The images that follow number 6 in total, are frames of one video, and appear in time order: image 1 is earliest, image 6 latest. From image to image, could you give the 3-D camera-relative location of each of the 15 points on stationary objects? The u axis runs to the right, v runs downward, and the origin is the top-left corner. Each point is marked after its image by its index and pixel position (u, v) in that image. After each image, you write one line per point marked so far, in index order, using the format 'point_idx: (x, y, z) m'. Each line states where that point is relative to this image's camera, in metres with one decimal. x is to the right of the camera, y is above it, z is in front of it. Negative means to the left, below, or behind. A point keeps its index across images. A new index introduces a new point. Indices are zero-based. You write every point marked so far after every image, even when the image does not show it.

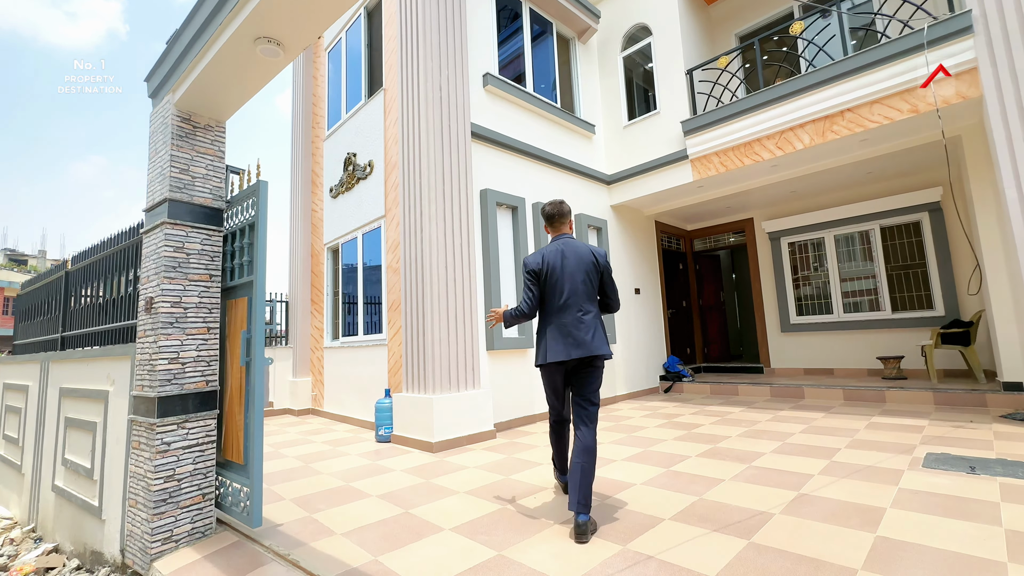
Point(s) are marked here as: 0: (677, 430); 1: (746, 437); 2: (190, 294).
0: (+1.6, -1.3, +4.2) m
1: (+2.0, -1.3, +3.9) m
2: (-1.8, 0.0, +2.5) m
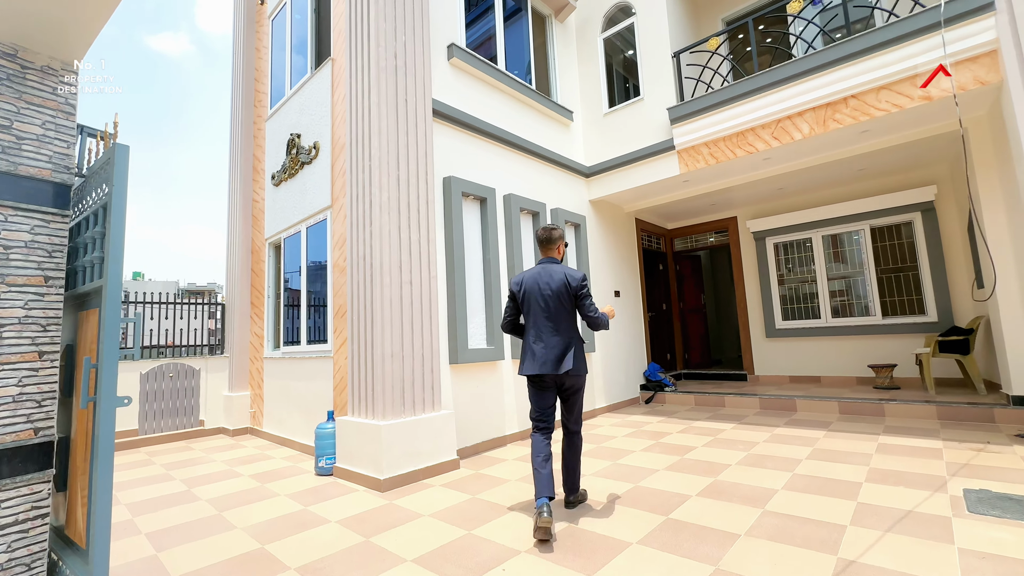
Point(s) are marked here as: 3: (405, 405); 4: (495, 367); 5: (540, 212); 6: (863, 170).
0: (+1.3, -1.4, +3.7) m
1: (+1.8, -1.3, +3.4) m
2: (-1.9, -0.1, +1.7) m
3: (-0.8, -0.9, +3.5) m
4: (-0.2, -0.8, +4.4) m
5: (+0.3, +0.9, +5.1) m
6: (+4.4, +1.5, +5.6) m
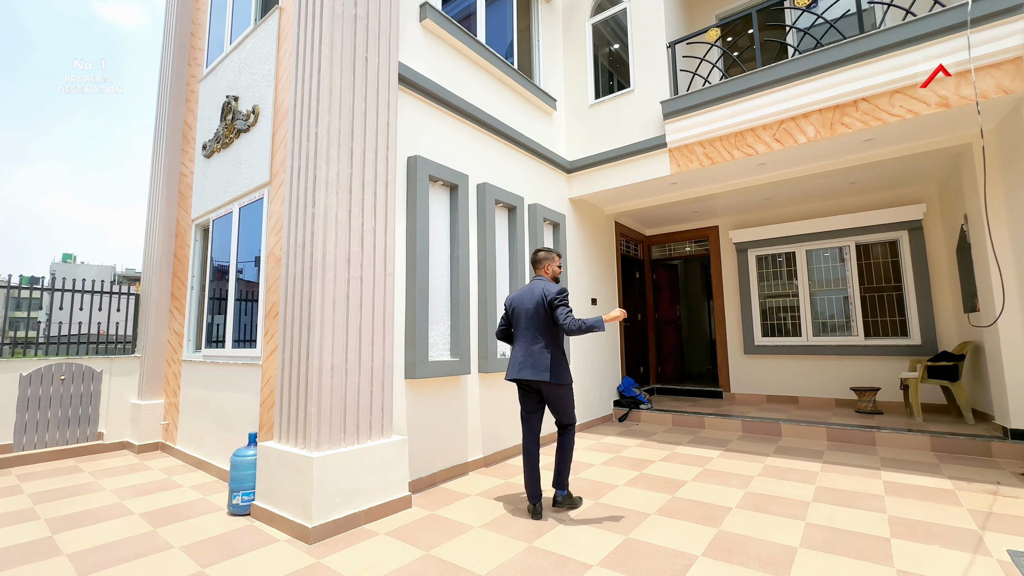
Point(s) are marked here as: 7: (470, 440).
0: (+1.0, -1.5, +3.2) m
1: (+1.5, -1.4, +2.9) m
2: (-1.9, 0.0, +1.0) m
3: (-1.0, -0.9, +2.8) m
4: (-0.4, -0.8, +3.8) m
5: (+0.1, +0.8, +4.5) m
6: (+4.1, +1.3, +5.4) m
7: (-0.4, -1.3, +3.8) m
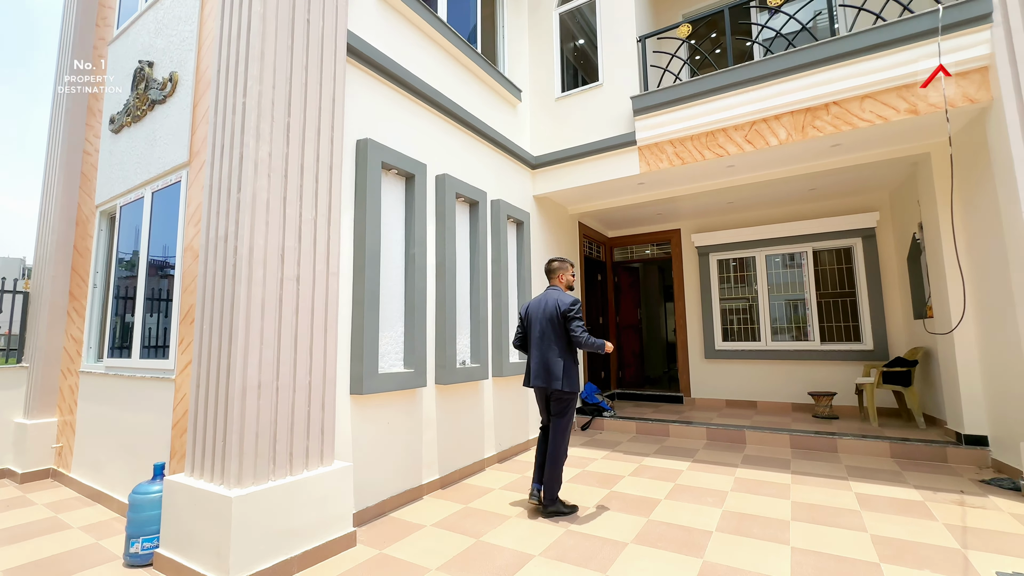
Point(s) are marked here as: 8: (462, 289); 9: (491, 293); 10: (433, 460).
0: (+0.8, -1.5, +3.0) m
1: (+1.3, -1.5, +2.7) m
2: (-1.9, 0.0, +0.4) m
3: (-1.2, -0.9, +2.4) m
4: (-0.7, -0.8, +3.4) m
5: (-0.3, +0.8, +4.2) m
6: (+3.6, +1.2, +5.5) m
7: (-0.7, -1.3, +3.4) m
8: (-0.4, 0.0, +4.0) m
9: (-0.2, 0.0, +4.3) m
10: (-0.6, -1.3, +3.5) m
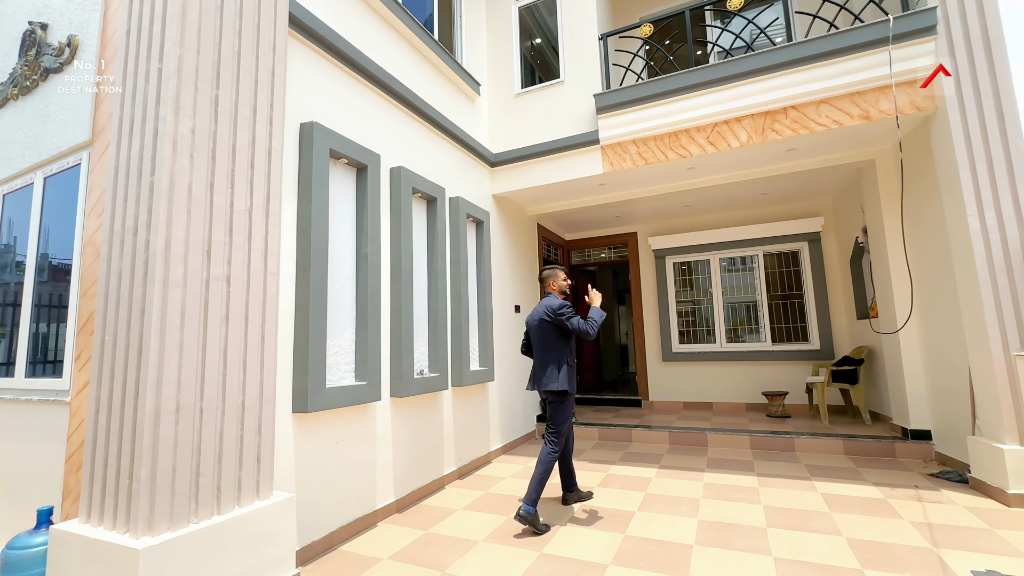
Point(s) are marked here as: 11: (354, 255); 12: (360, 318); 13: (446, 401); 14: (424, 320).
0: (+0.6, -1.5, +2.8) m
1: (+1.1, -1.5, +2.6) m
2: (-1.8, 0.0, 0.0) m
3: (-1.3, -0.9, +2.0) m
4: (-1.0, -0.8, +3.0) m
5: (-0.6, +0.8, +3.9) m
6: (+3.1, +1.2, +5.6) m
7: (-0.9, -1.3, +3.1) m
8: (-0.8, 0.0, +3.7) m
9: (-0.6, -0.1, +4.0) m
10: (-0.9, -1.4, +3.1) m
11: (-1.1, +0.2, +3.1) m
12: (-1.0, -0.2, +3.0) m
13: (-0.6, -1.0, +3.9) m
14: (-0.7, -0.3, +3.7) m
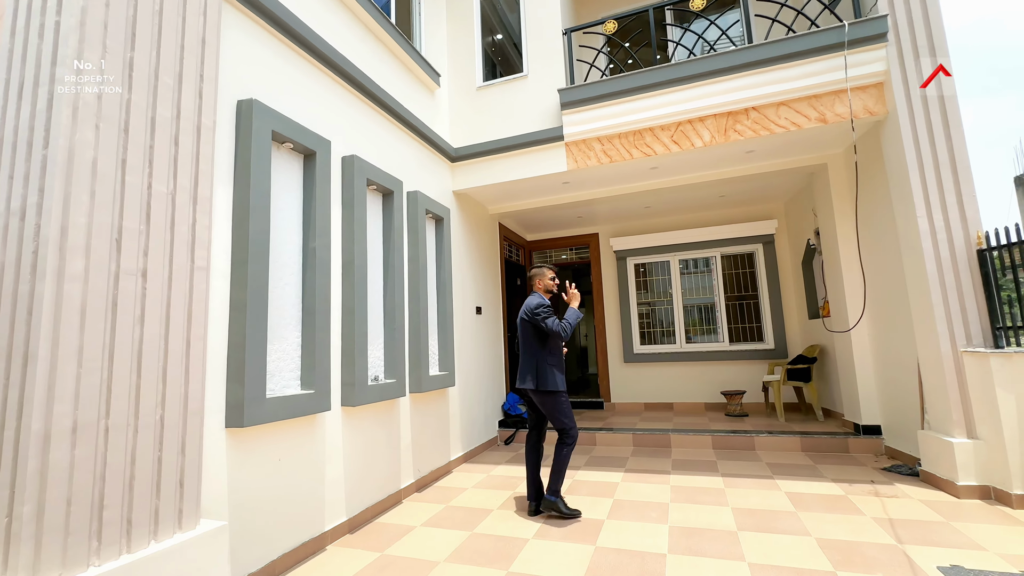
0: (+0.4, -1.5, +2.6) m
1: (+1.0, -1.5, +2.5) m
2: (-1.8, +0.1, -0.4) m
3: (-1.5, -0.9, +1.6) m
4: (-1.2, -0.8, +2.7) m
5: (-0.9, +0.8, +3.6) m
6: (+2.6, +1.1, +5.7) m
7: (-1.1, -1.3, +2.8) m
8: (-1.0, 0.0, +3.4) m
9: (-0.9, -0.1, +3.8) m
10: (-1.1, -1.3, +2.9) m
11: (-1.3, +0.2, +2.8) m
12: (-1.2, -0.2, +2.7) m
13: (-0.9, -1.0, +3.6) m
14: (-1.0, -0.3, +3.4) m
